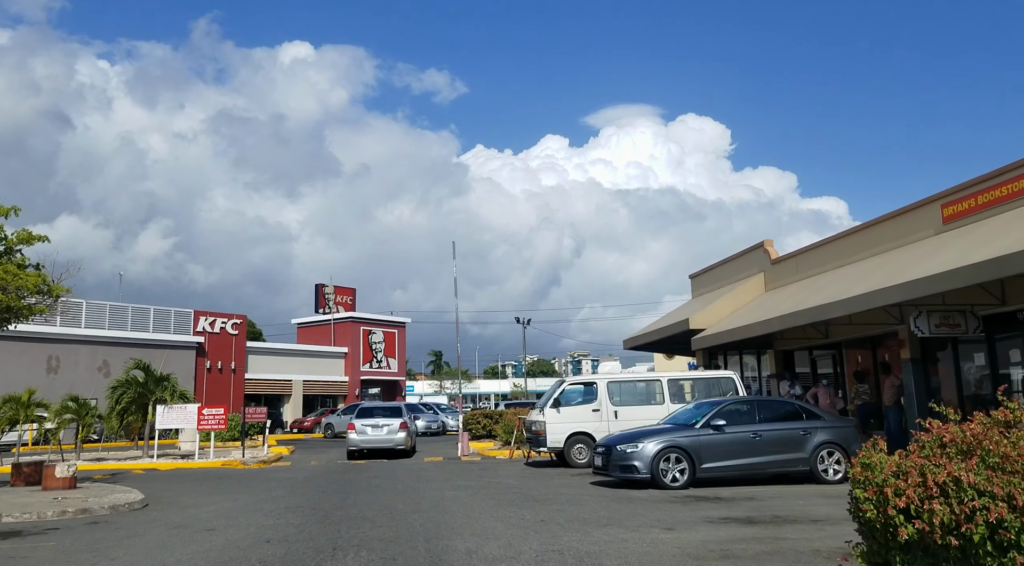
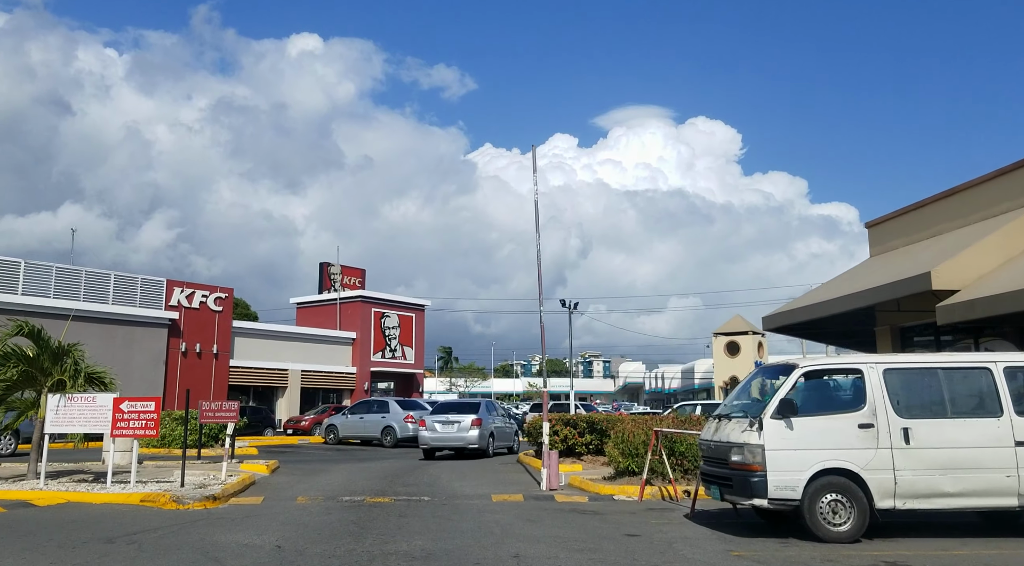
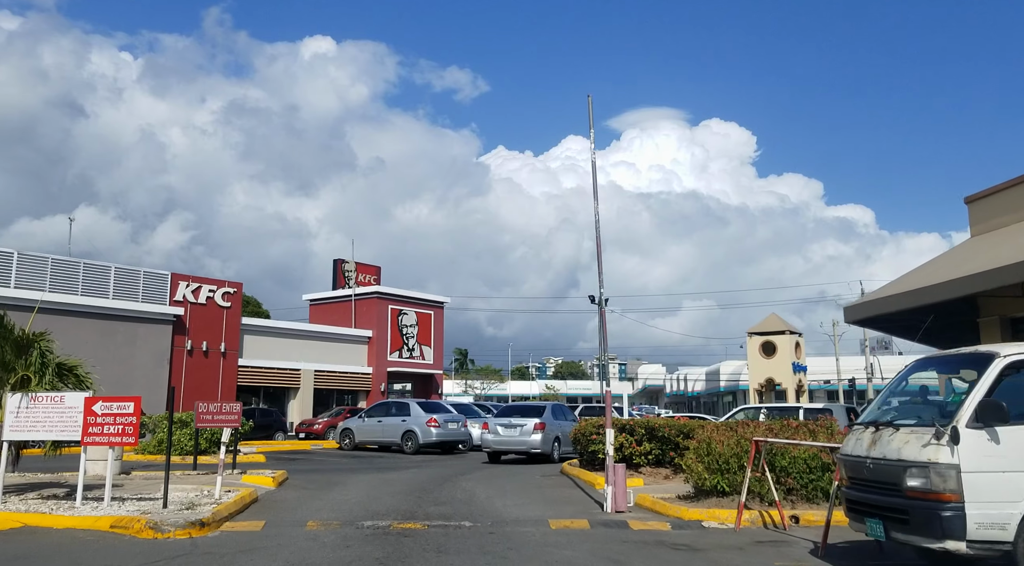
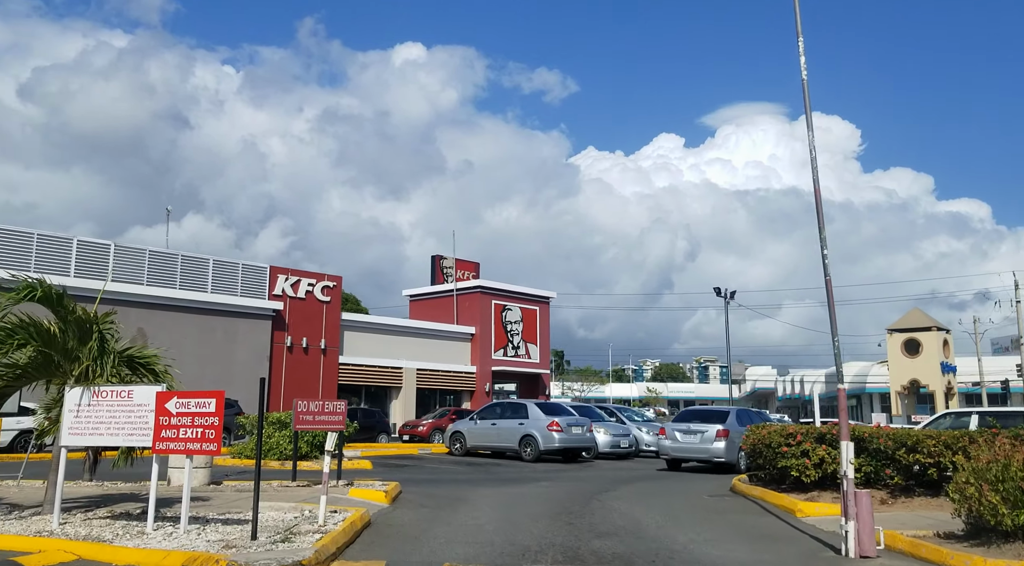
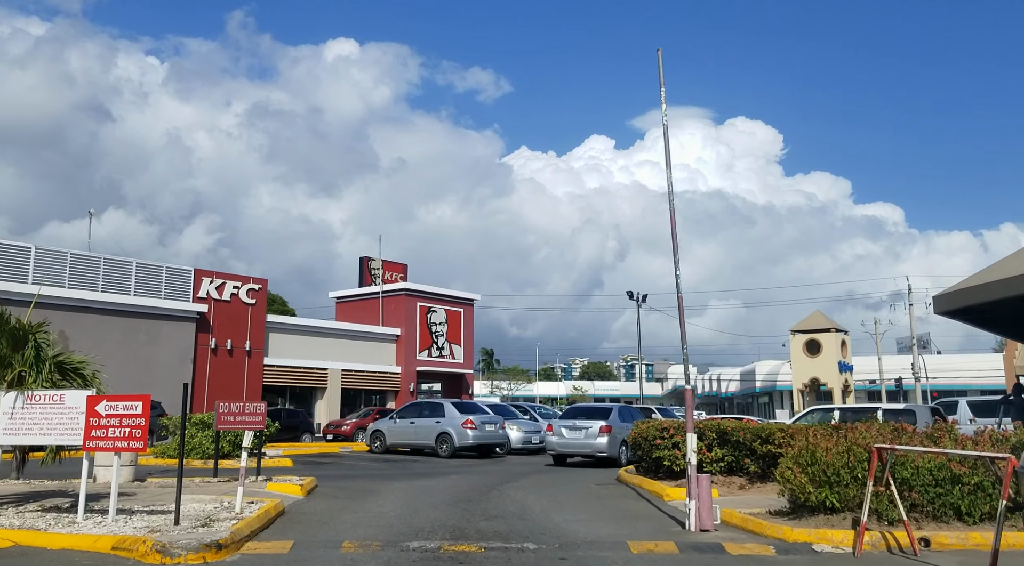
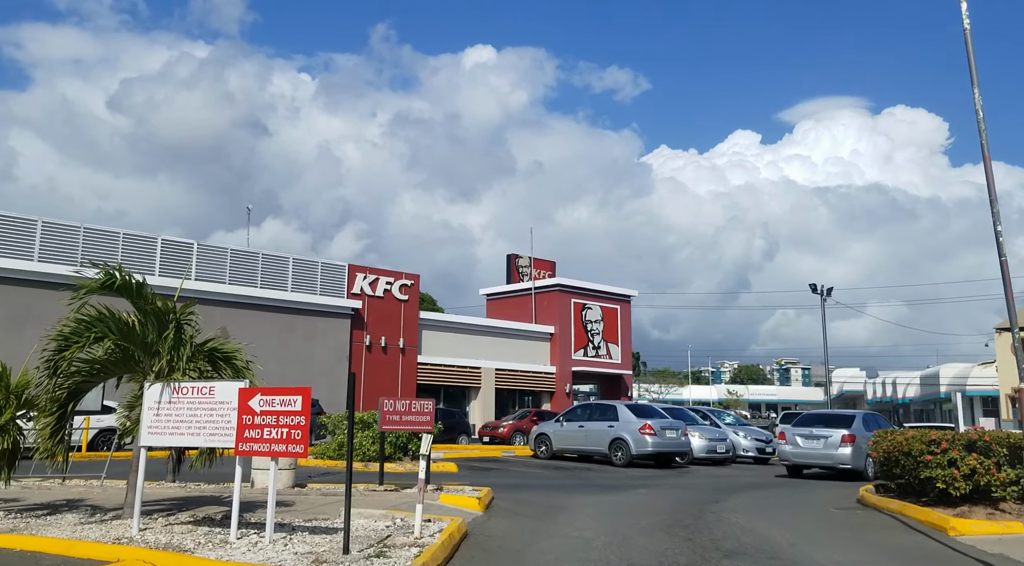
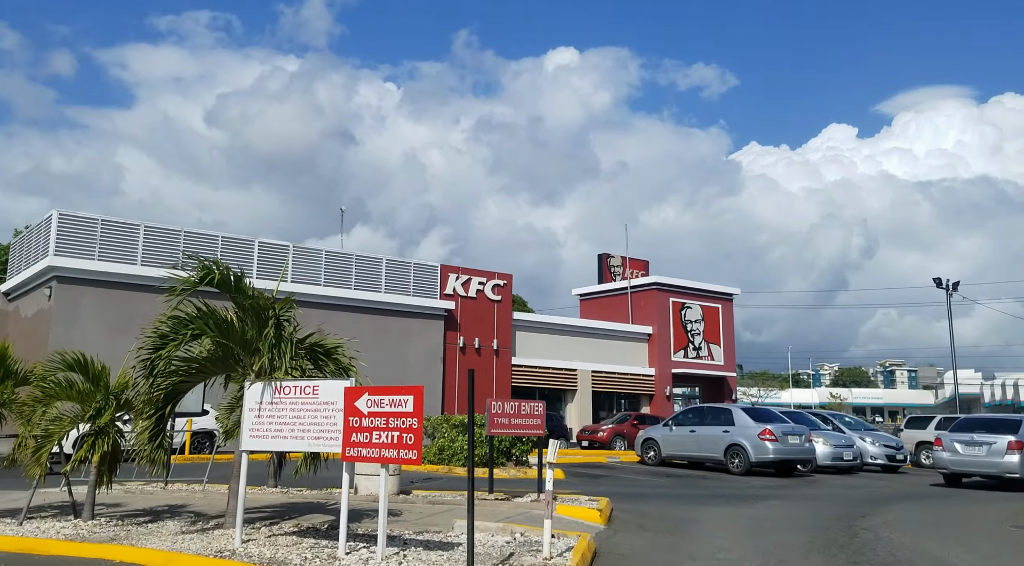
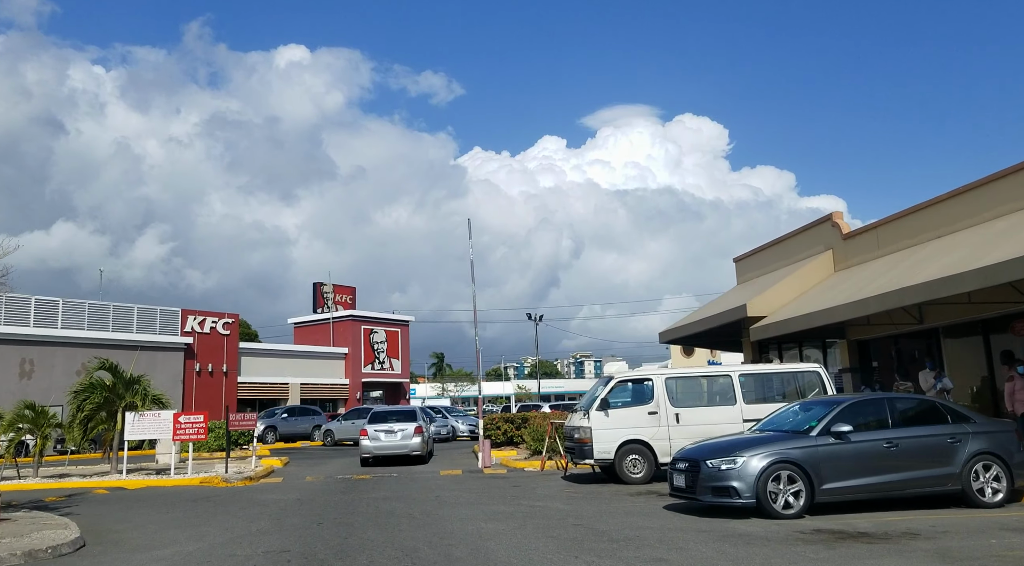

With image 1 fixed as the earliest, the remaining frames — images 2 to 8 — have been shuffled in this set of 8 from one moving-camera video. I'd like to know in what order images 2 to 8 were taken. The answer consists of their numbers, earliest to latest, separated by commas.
8, 2, 3, 5, 4, 6, 7
